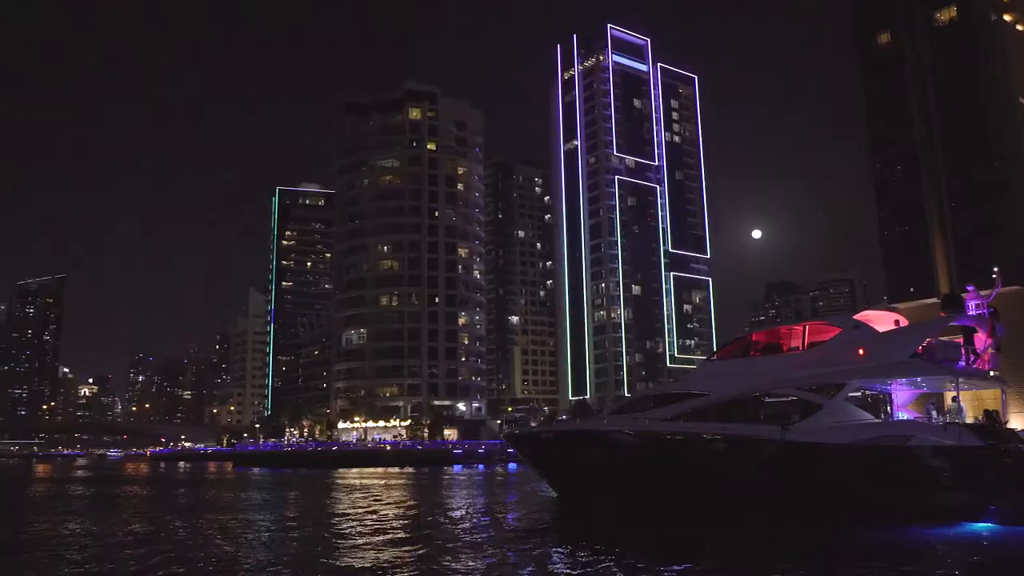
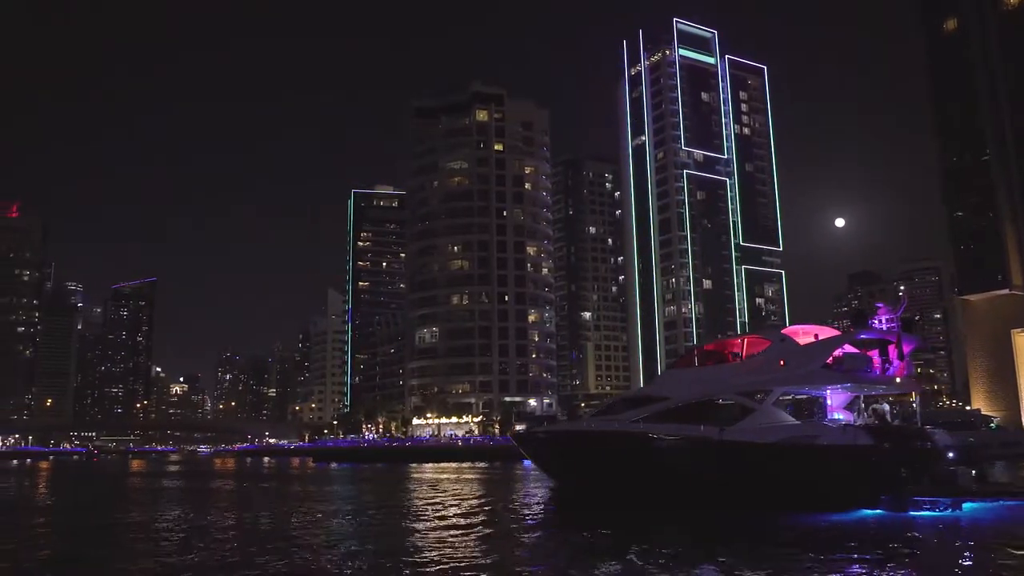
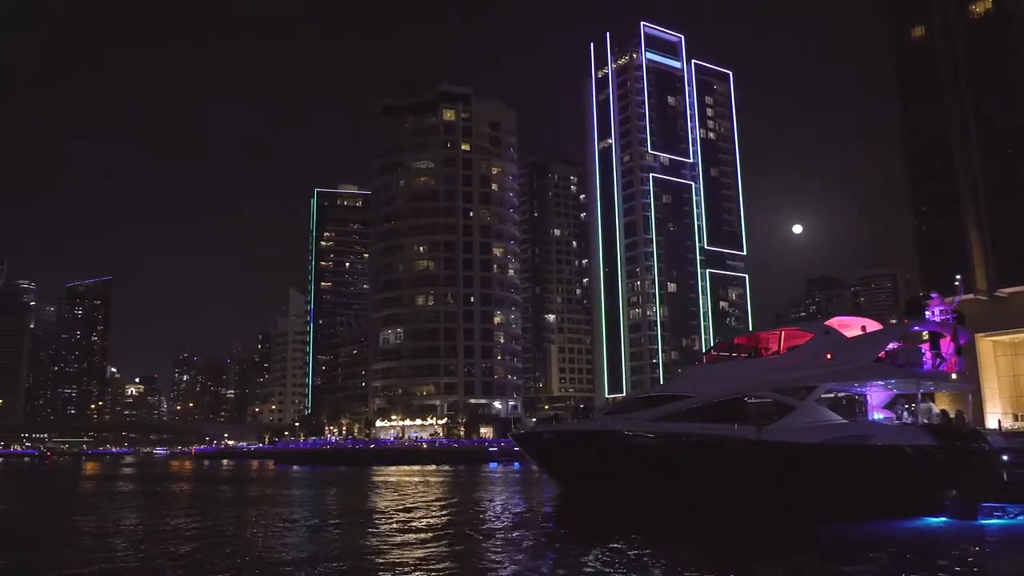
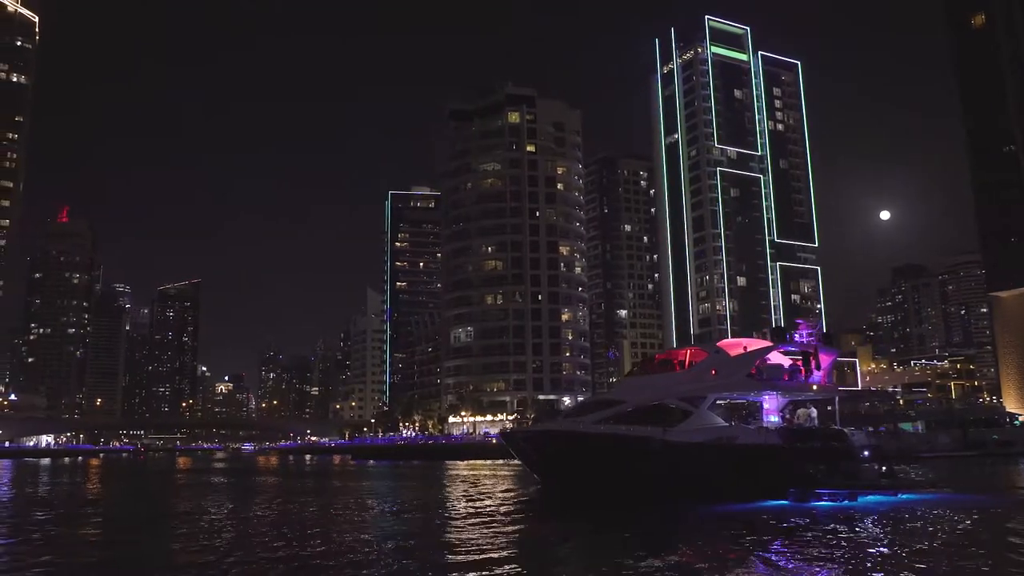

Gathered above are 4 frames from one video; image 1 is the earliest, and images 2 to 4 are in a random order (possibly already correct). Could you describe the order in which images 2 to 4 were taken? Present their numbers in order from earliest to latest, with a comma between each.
3, 2, 4
